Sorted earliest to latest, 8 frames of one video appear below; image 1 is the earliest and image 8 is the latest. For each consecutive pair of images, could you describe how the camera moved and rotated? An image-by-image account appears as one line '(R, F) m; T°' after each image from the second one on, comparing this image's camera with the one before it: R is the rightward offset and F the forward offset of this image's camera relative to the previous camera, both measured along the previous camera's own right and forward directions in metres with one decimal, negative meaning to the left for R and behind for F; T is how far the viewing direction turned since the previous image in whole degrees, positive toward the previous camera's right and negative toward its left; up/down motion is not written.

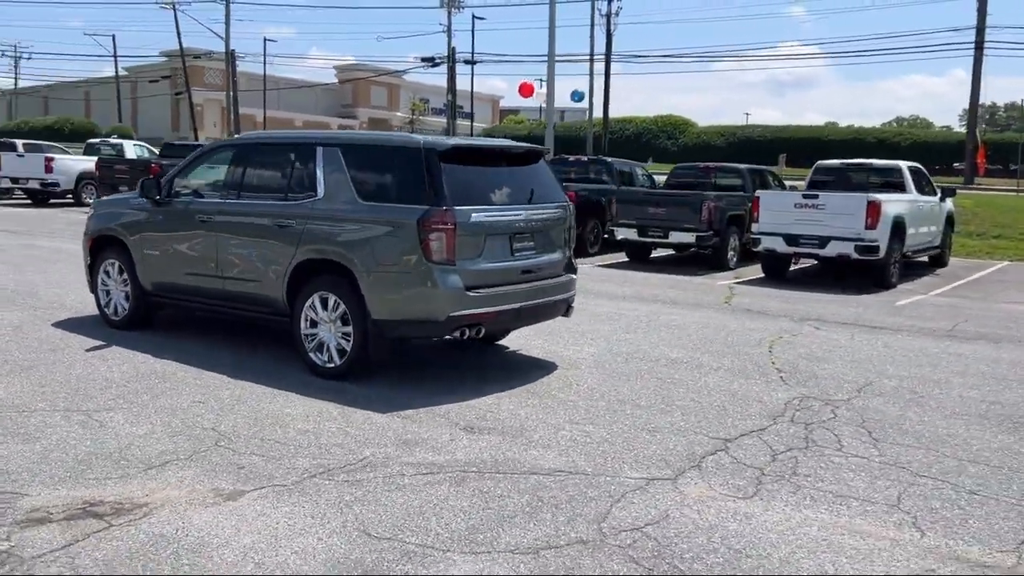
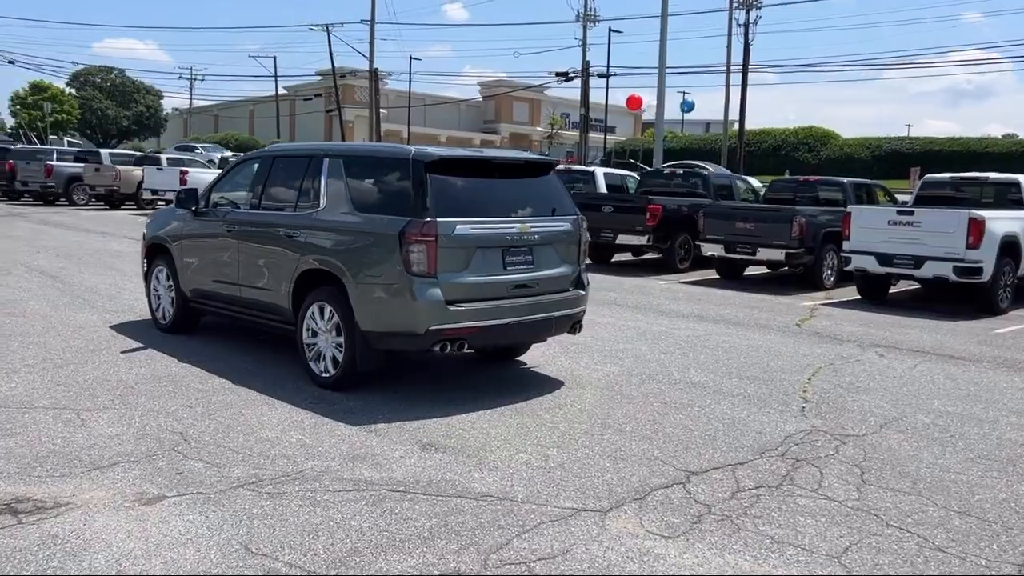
(+1.3, +0.3) m; -9°
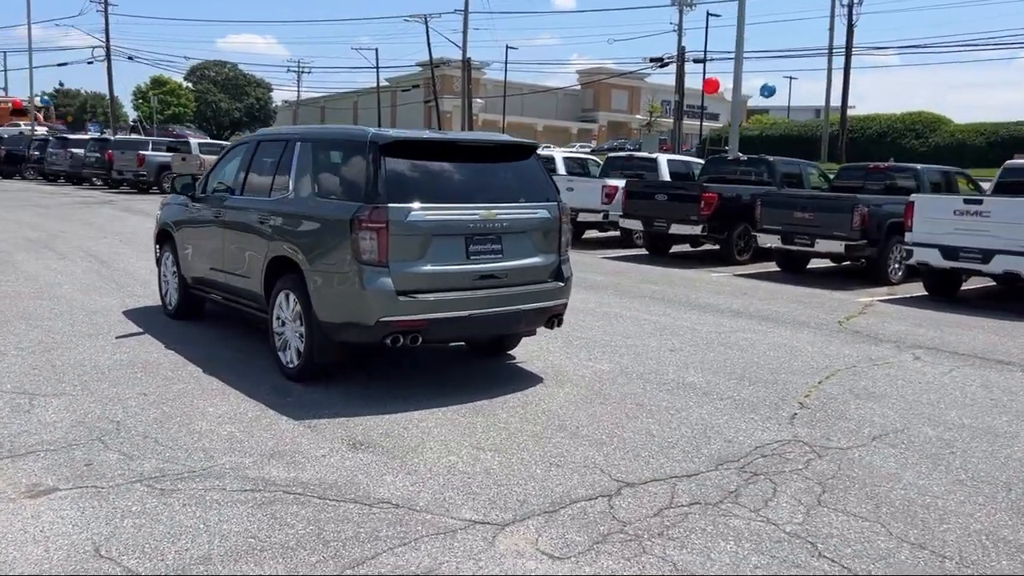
(+1.1, +0.5) m; -7°
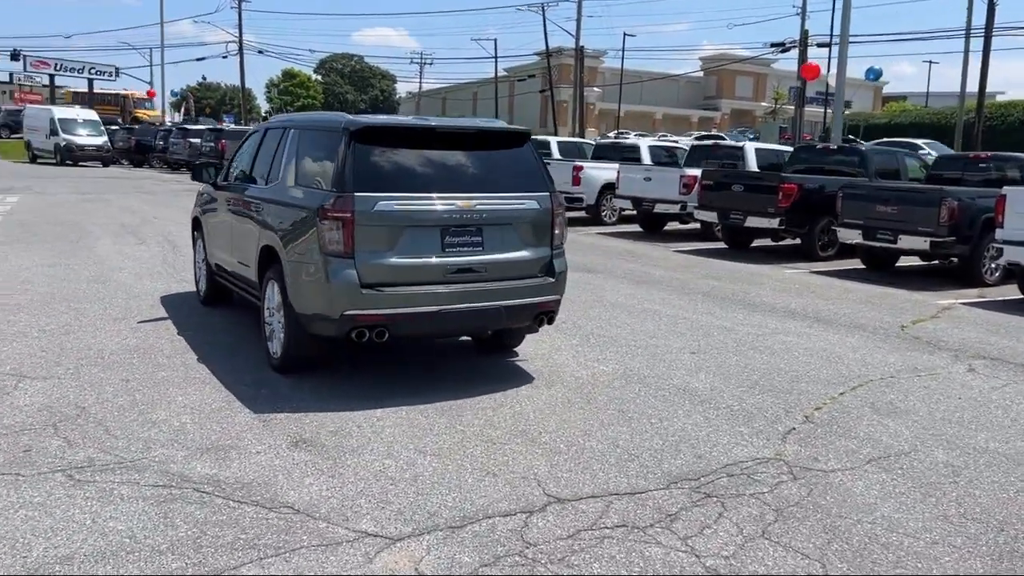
(+1.1, +0.5) m; -8°
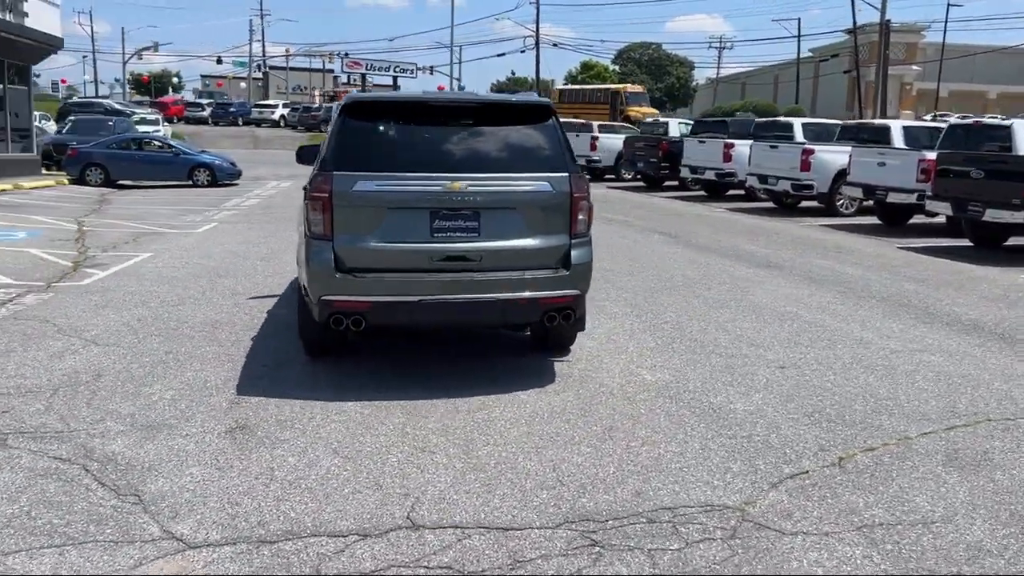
(+2.1, +1.1) m; -19°
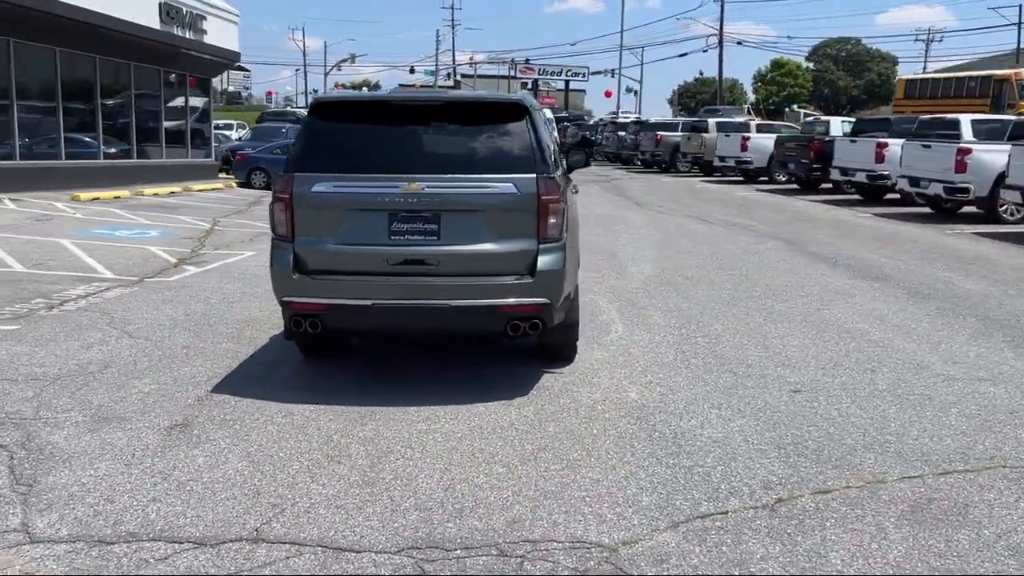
(+1.5, +0.5) m; -12°
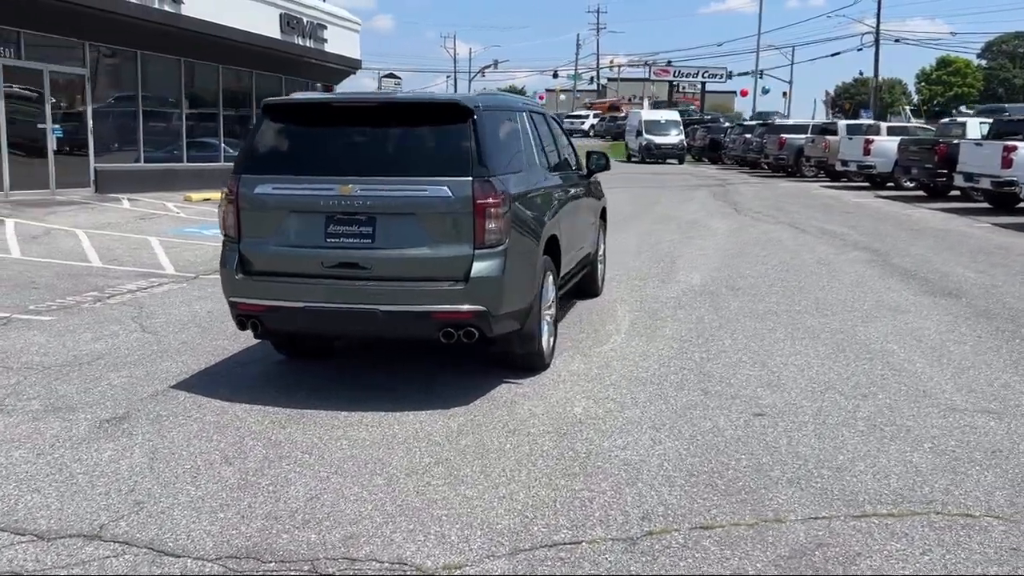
(+1.4, +0.3) m; -9°
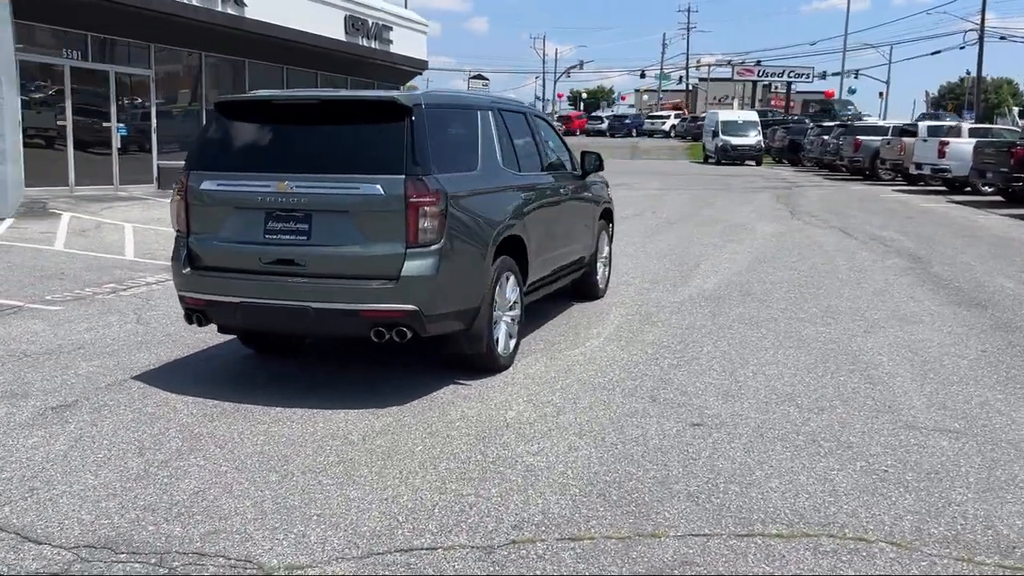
(+1.0, +0.1) m; -6°
